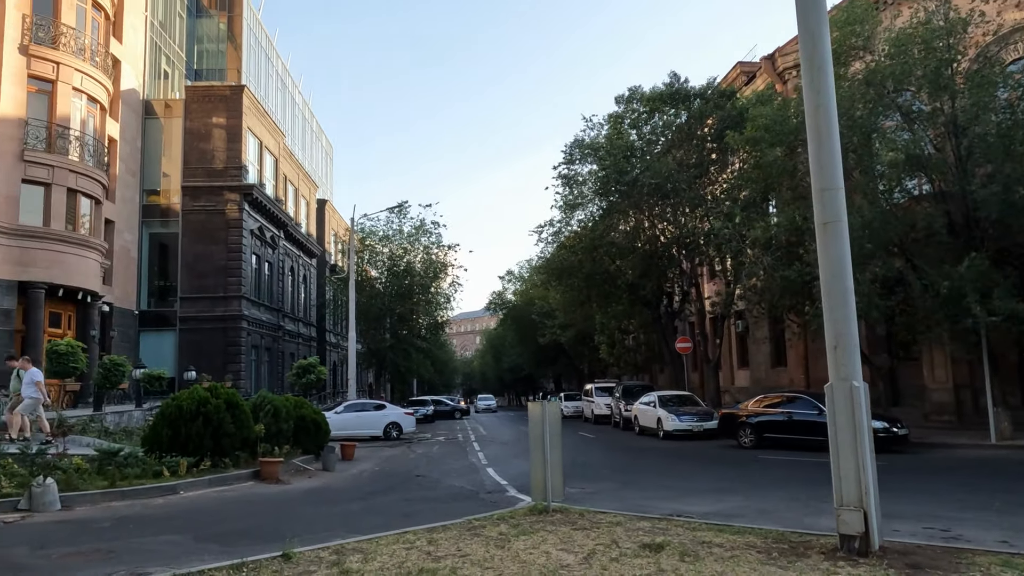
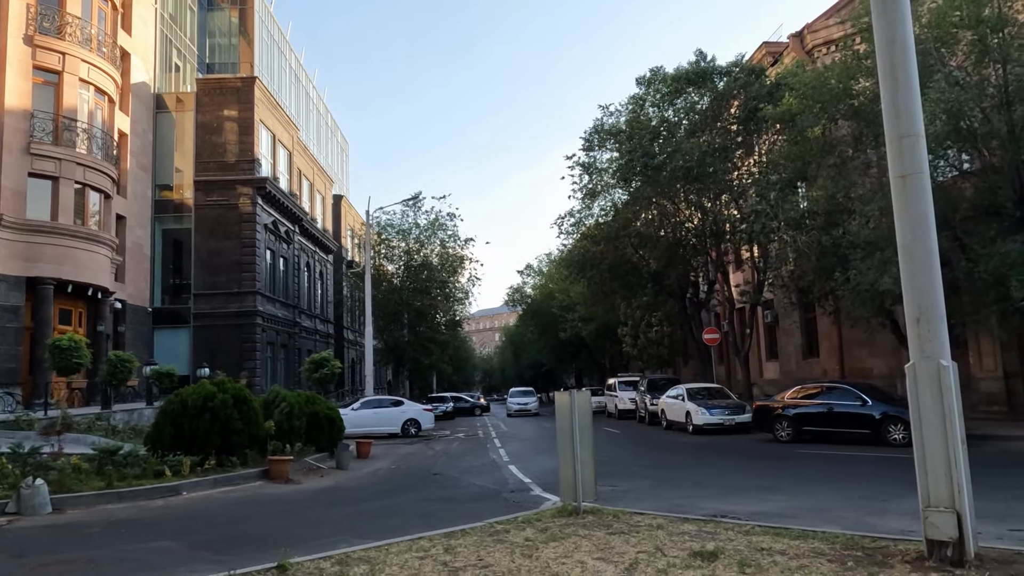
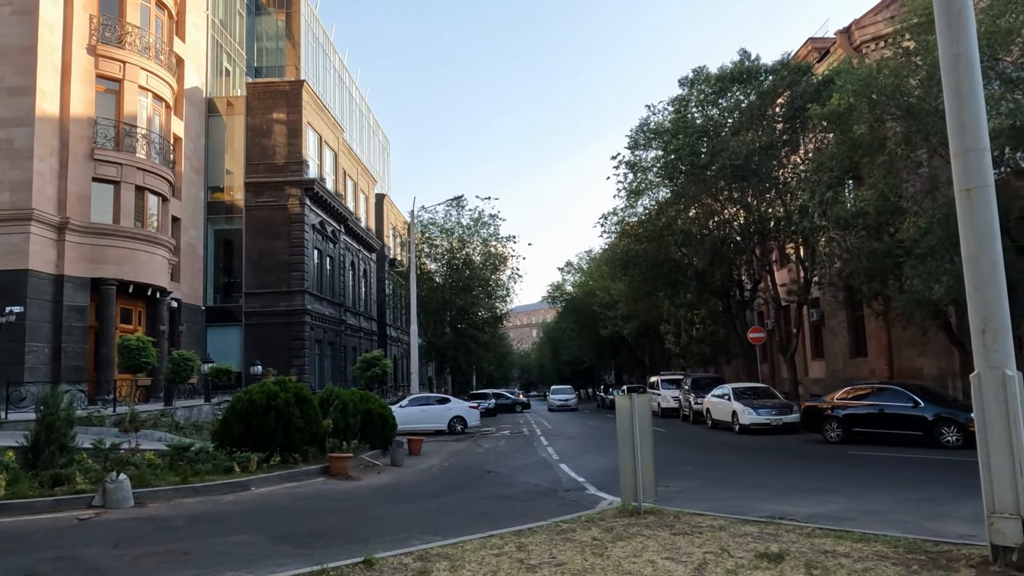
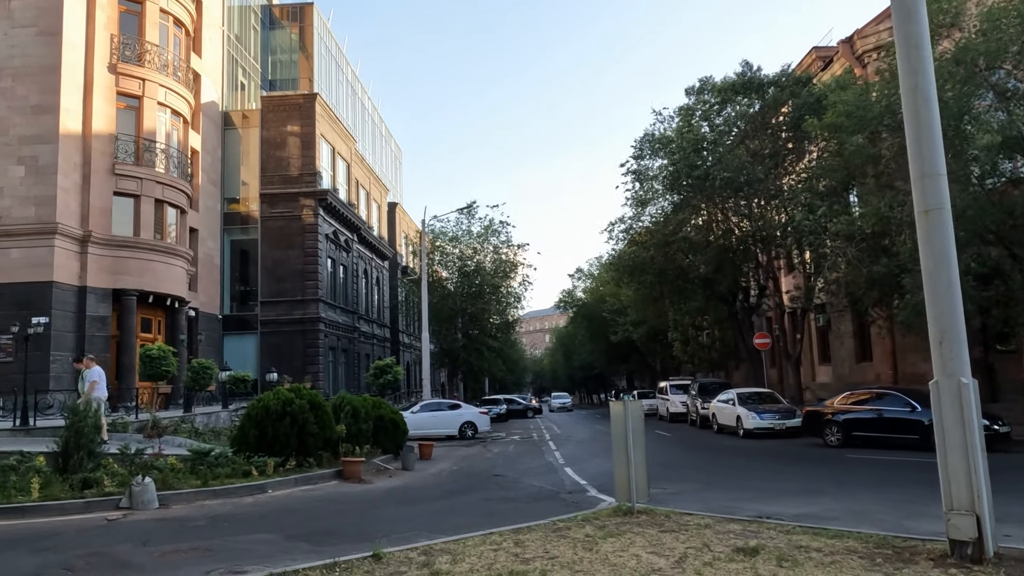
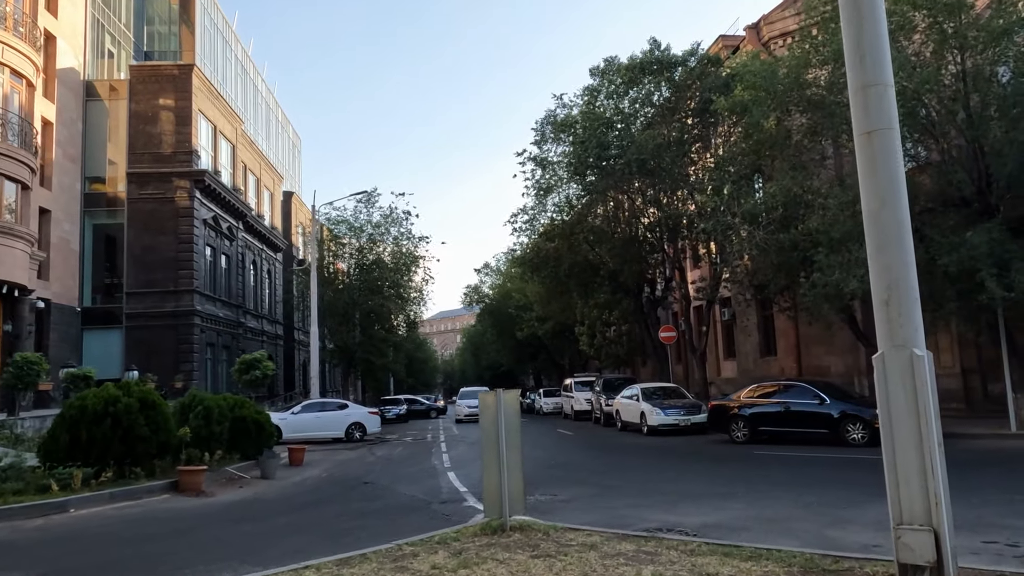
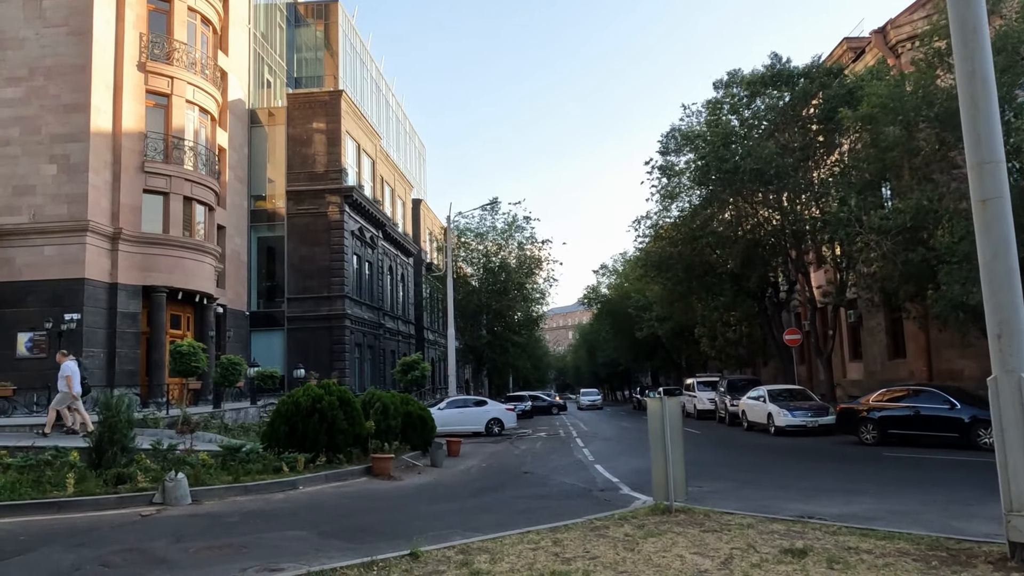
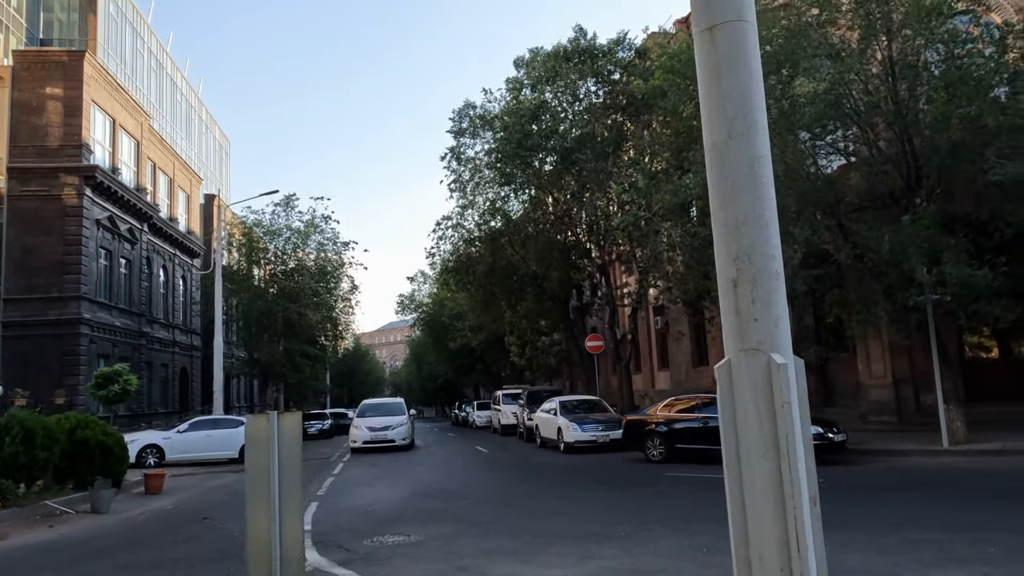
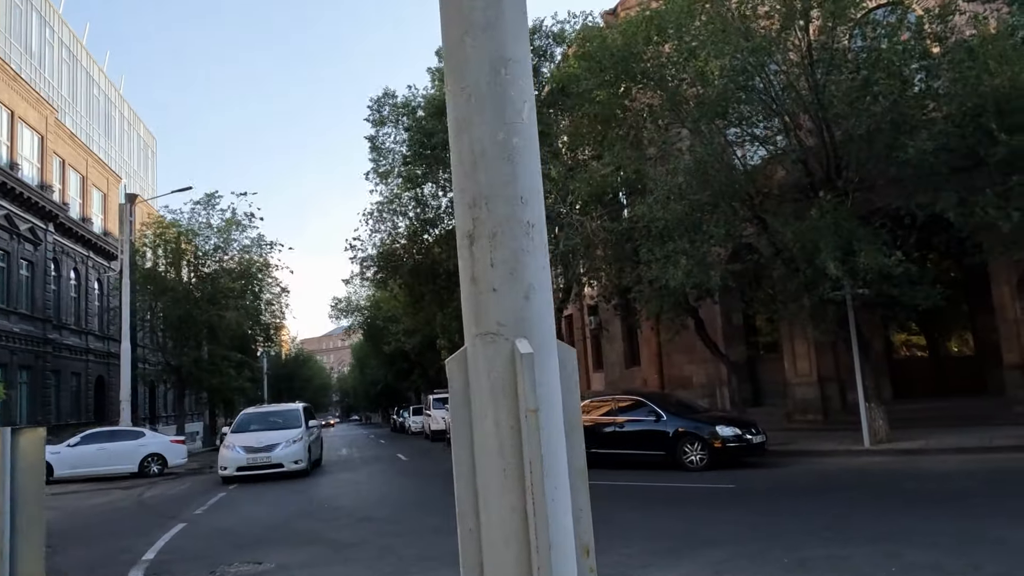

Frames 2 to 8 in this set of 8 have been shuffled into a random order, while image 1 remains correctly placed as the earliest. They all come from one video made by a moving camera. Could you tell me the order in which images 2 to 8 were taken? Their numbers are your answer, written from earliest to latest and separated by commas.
4, 6, 3, 2, 5, 7, 8
